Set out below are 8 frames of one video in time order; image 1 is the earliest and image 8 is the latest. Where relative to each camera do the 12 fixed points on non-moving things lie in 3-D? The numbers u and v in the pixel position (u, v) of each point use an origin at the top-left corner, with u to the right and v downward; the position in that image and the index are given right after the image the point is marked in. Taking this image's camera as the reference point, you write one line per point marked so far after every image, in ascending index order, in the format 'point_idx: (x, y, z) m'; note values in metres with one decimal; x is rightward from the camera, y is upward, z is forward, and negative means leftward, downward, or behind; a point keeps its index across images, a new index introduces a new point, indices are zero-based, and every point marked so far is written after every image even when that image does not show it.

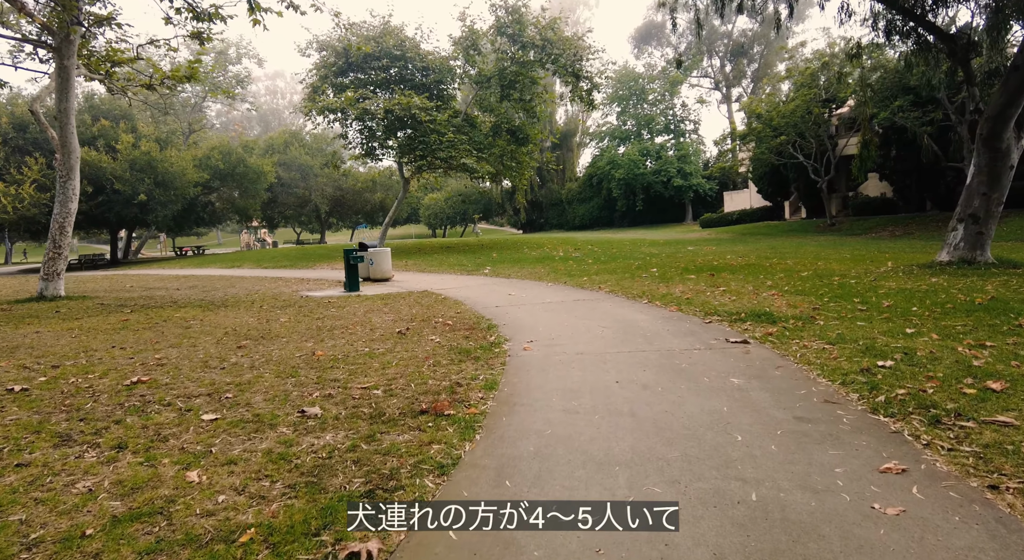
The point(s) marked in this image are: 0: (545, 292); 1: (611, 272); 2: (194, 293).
0: (+0.6, -0.2, +11.6) m
1: (+2.2, +0.2, +15.0) m
2: (-7.0, -0.3, +14.8) m
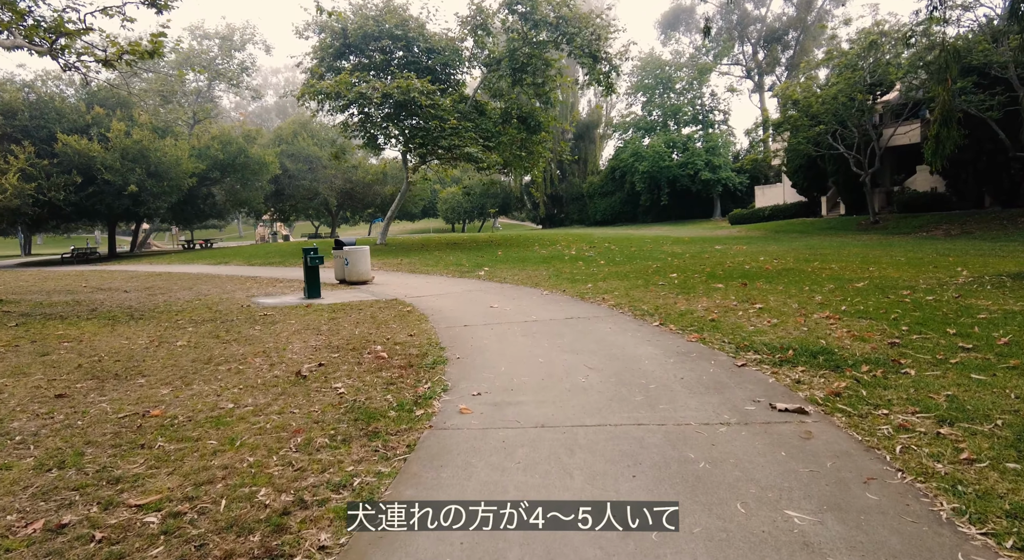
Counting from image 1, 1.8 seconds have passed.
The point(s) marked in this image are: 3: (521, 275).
0: (+0.3, -0.4, +9.3) m
1: (+2.0, +0.1, +12.7) m
2: (-7.1, -0.3, +12.9) m
3: (+0.2, +0.1, +14.3) m
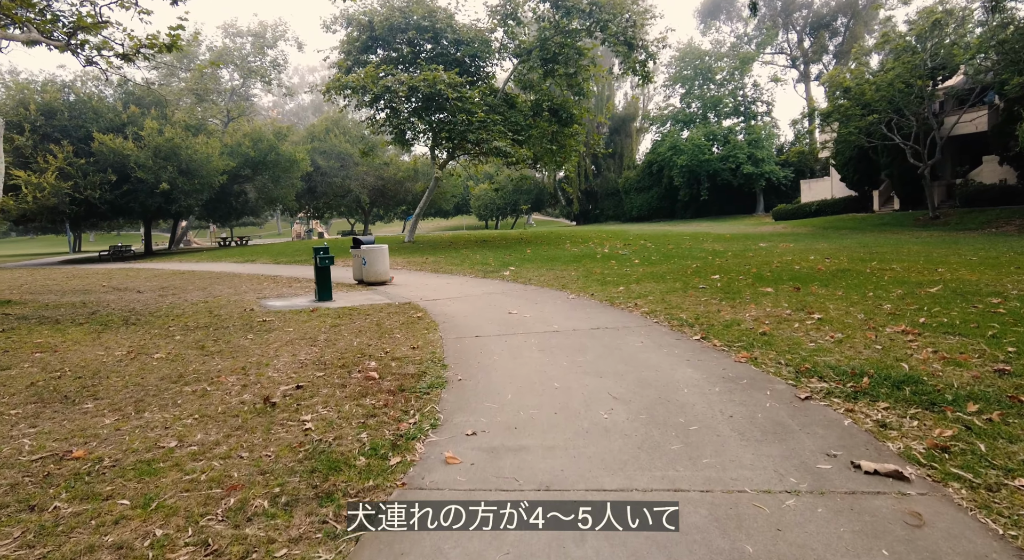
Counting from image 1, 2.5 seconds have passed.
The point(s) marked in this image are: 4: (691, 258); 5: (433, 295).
0: (+0.6, -0.4, +8.4) m
1: (+2.5, 0.0, +11.6) m
2: (-6.6, -0.3, +12.3) m
3: (+0.7, +0.1, +13.3) m
4: (+4.2, +0.5, +15.7) m
5: (-1.3, -0.2, +11.4) m
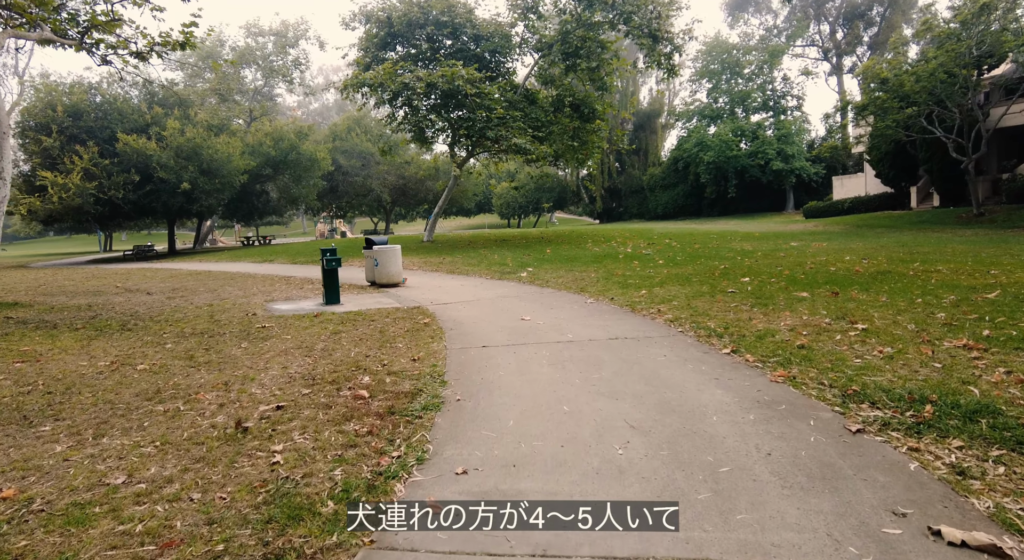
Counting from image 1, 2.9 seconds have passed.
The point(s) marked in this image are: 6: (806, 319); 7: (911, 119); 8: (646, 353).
0: (+0.7, -0.4, +7.8) m
1: (+2.8, 0.0, +11.0) m
2: (-6.3, -0.4, +12.0) m
3: (+1.1, +0.1, +12.7) m
4: (+4.6, +0.5, +15.0) m
5: (-1.0, -0.3, +10.9) m
6: (+2.9, -0.4, +6.7) m
7: (+11.8, +4.8, +19.9) m
8: (+1.1, -0.6, +5.6) m
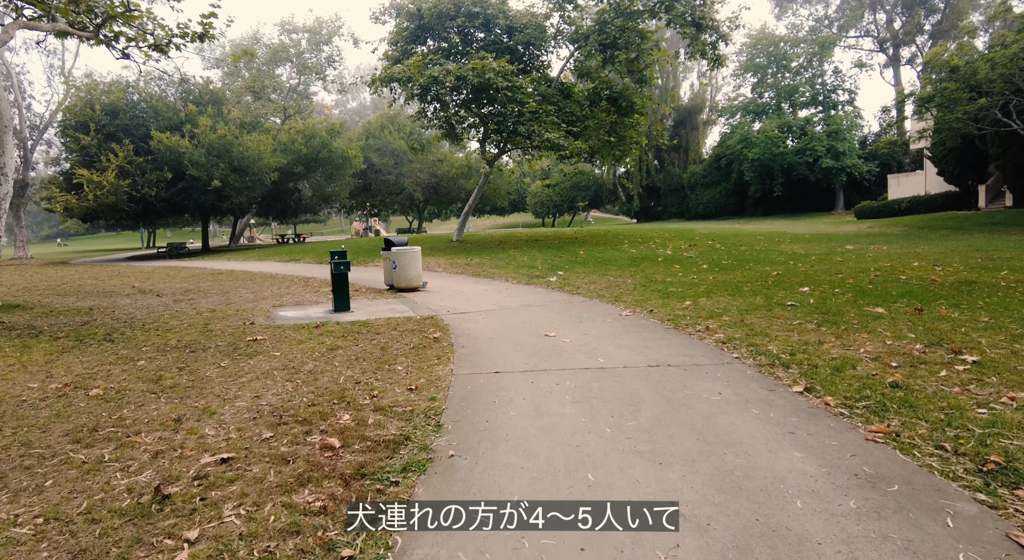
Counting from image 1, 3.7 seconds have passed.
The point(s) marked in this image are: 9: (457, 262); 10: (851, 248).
0: (+0.9, -0.6, +6.7) m
1: (+3.2, -0.1, +9.8) m
2: (-5.9, -0.4, +11.3) m
3: (+1.6, 0.0, +11.6) m
4: (+5.2, +0.4, +13.7) m
5: (-0.7, -0.4, +9.9) m
6: (+3.1, -0.5, +5.4) m
7: (+12.7, +4.6, +18.2) m
8: (+1.2, -0.8, +4.5) m
9: (-1.4, +0.5, +17.5) m
10: (+8.2, +0.8, +16.3) m
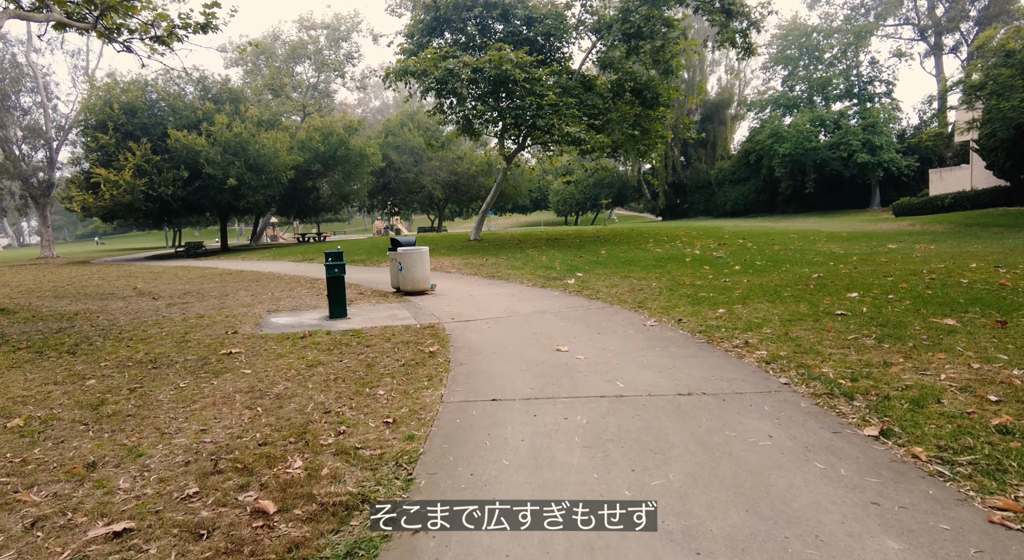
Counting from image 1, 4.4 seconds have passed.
0: (+1.0, -0.6, +5.8) m
1: (+3.3, -0.2, +8.7) m
2: (-5.7, -0.5, +10.6) m
3: (+1.8, -0.1, +10.7) m
4: (+5.5, +0.3, +12.6) m
5: (-0.5, -0.4, +9.0) m
6: (+3.1, -0.6, +4.4) m
7: (+13.1, +4.5, +16.8) m
8: (+1.2, -0.8, +3.6) m
9: (-1.0, +0.4, +16.6) m
10: (+8.6, +0.7, +15.1) m
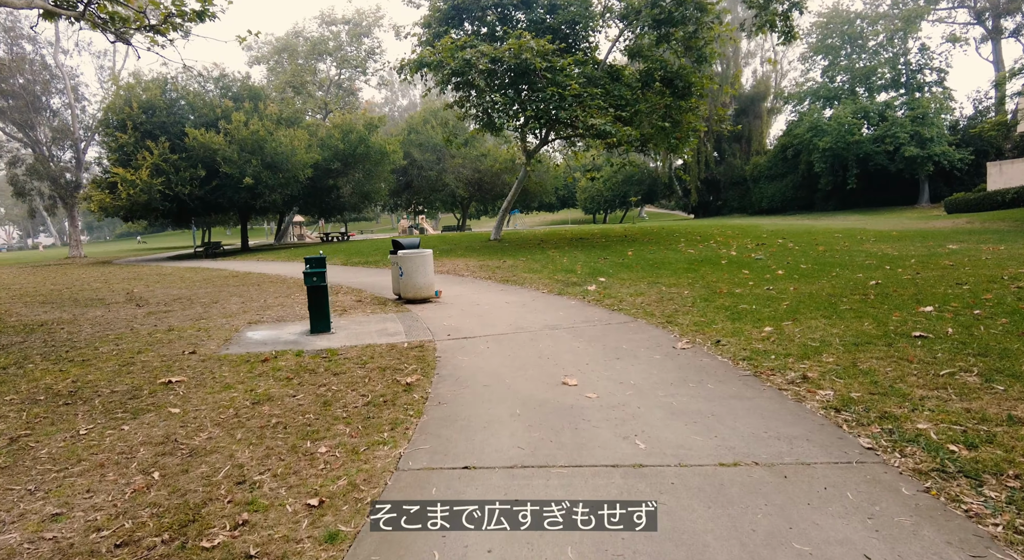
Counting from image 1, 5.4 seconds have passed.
0: (+0.9, -0.7, +4.5) m
1: (+3.4, -0.3, +7.4) m
2: (-5.5, -0.6, +9.6) m
3: (+1.9, -0.2, +9.4) m
4: (+5.8, +0.2, +11.2) m
5: (-0.4, -0.5, +7.8) m
6: (+3.0, -0.7, +3.1) m
7: (+13.6, +4.4, +15.0) m
8: (+1.1, -0.9, +2.3) m
9: (-0.6, +0.3, +15.5) m
10: (+9.0, +0.6, +13.5) m
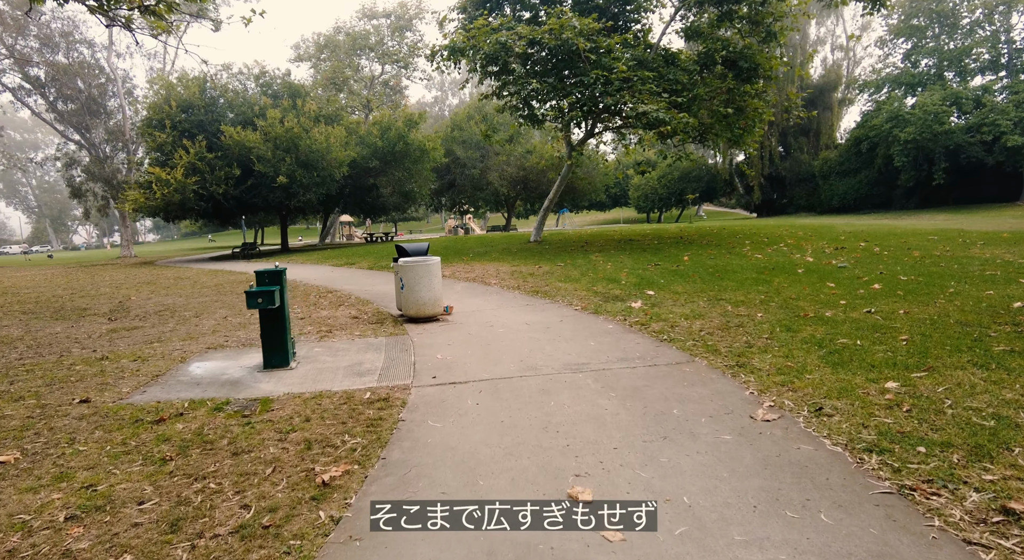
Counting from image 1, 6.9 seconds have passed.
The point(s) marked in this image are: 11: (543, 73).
0: (+0.8, -0.9, +2.5) m
1: (+3.5, -0.5, +5.2) m
2: (-5.2, -0.7, +8.1) m
3: (+2.2, -0.4, +7.3) m
4: (+6.1, 0.0, +8.7) m
5: (-0.3, -0.7, +5.9) m
6: (+2.7, -0.9, +1.0) m
7: (+14.2, +4.2, +12.0) m
8: (+0.7, -1.1, +0.3) m
9: (+0.2, +0.2, +13.6) m
10: (+9.5, +0.4, +10.8) m
11: (+0.8, +5.5, +18.0) m
